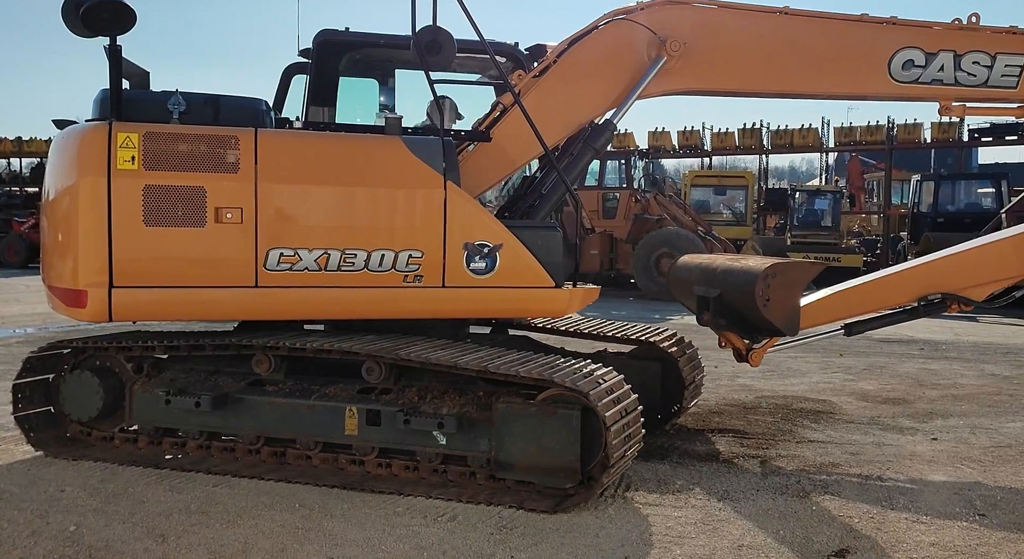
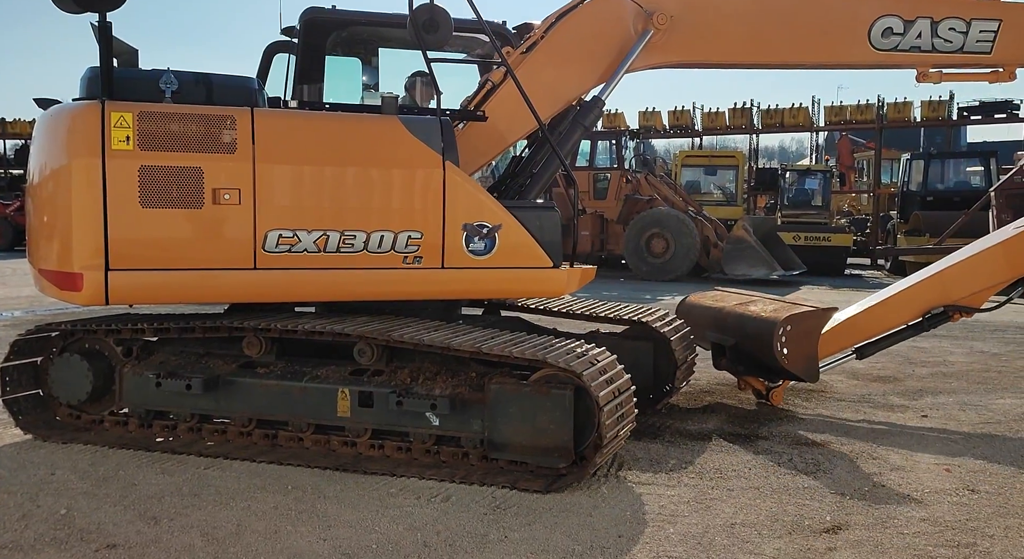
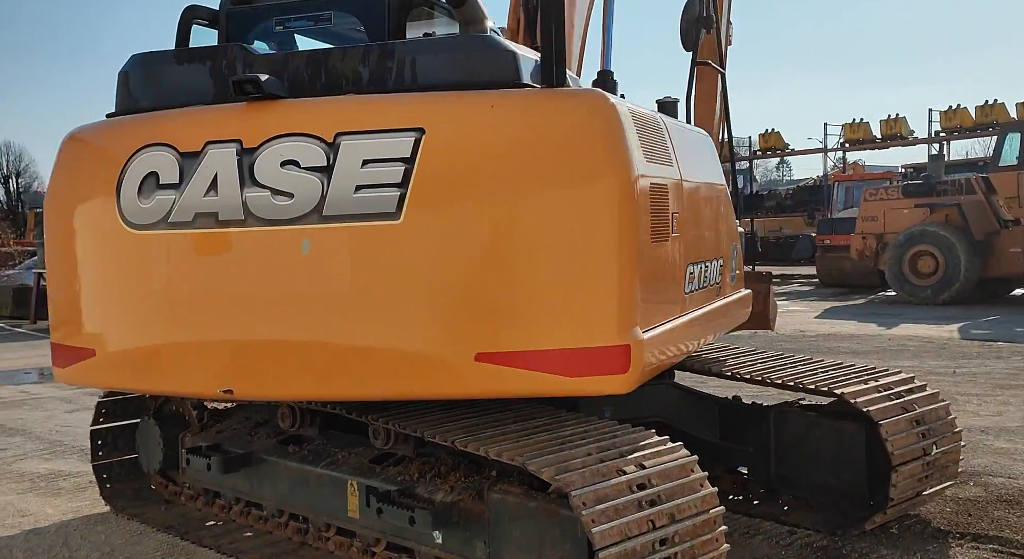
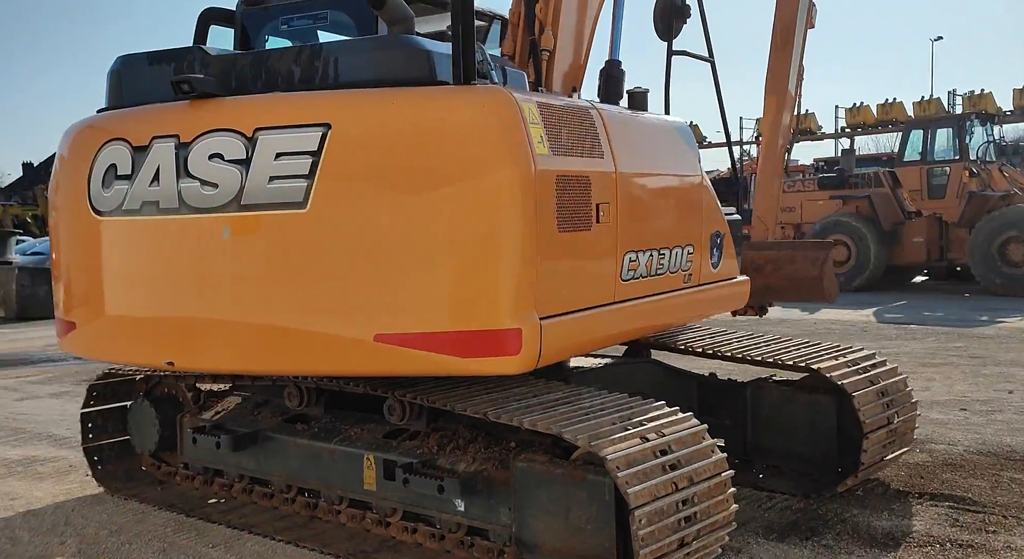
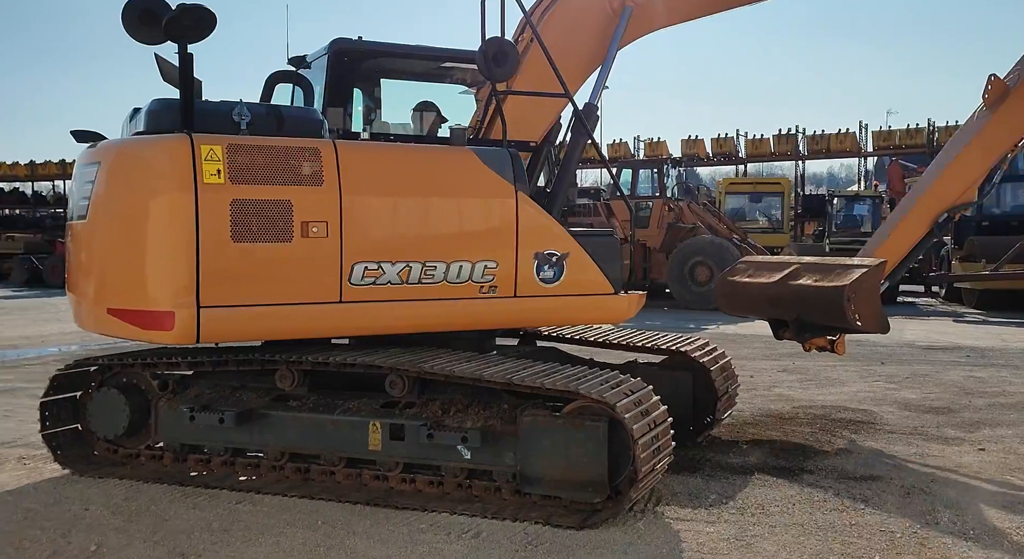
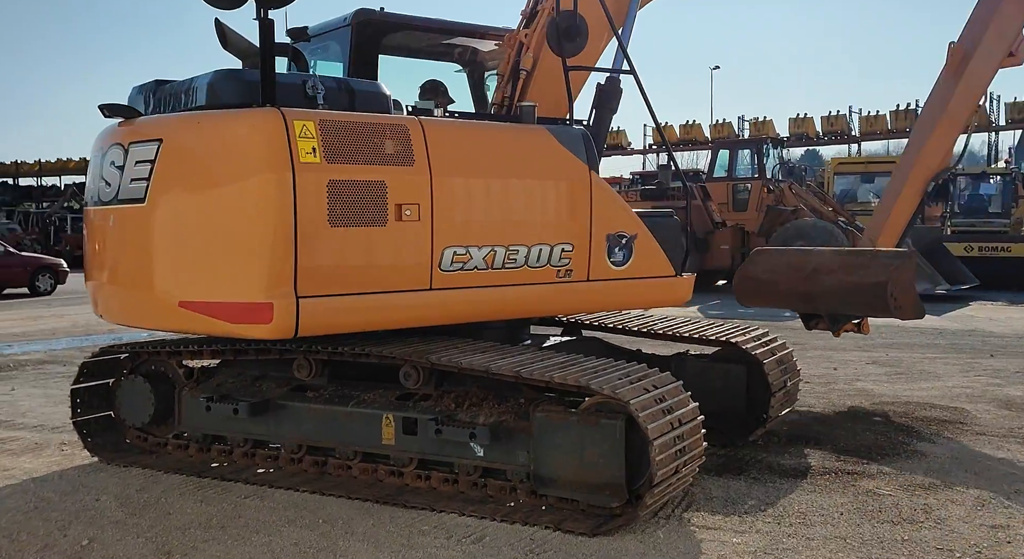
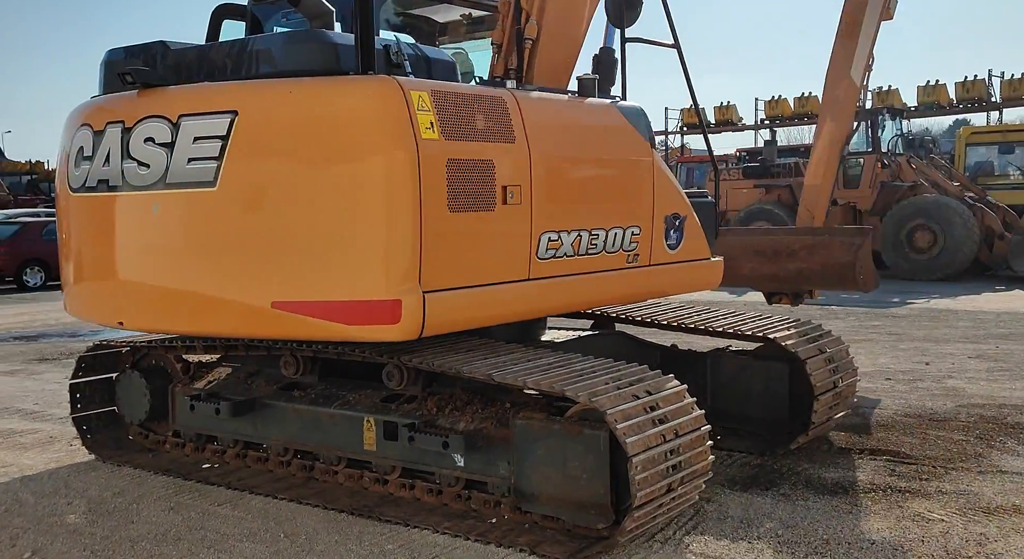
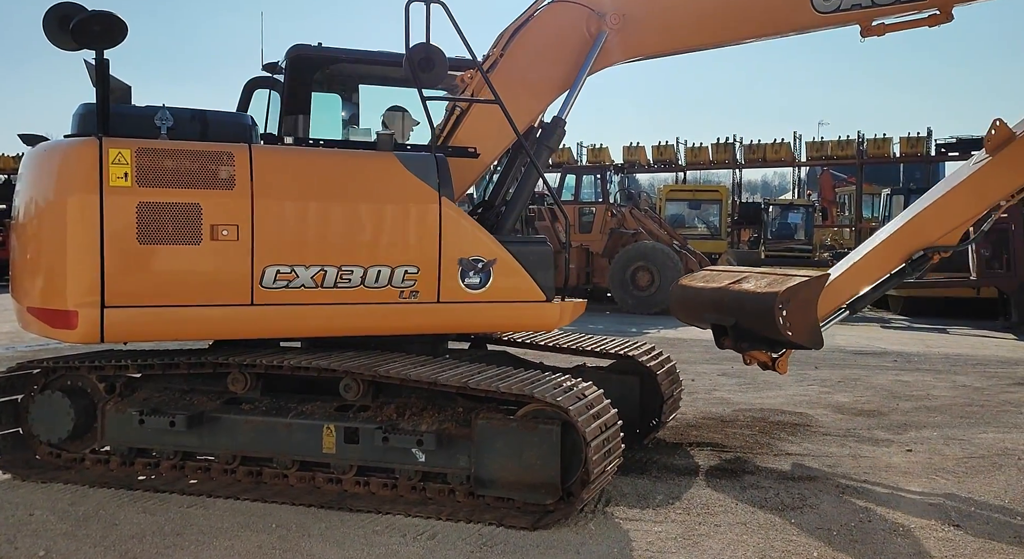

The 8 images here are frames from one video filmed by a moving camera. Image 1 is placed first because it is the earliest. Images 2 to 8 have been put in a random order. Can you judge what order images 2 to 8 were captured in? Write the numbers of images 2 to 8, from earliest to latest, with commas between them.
2, 8, 5, 6, 7, 4, 3
